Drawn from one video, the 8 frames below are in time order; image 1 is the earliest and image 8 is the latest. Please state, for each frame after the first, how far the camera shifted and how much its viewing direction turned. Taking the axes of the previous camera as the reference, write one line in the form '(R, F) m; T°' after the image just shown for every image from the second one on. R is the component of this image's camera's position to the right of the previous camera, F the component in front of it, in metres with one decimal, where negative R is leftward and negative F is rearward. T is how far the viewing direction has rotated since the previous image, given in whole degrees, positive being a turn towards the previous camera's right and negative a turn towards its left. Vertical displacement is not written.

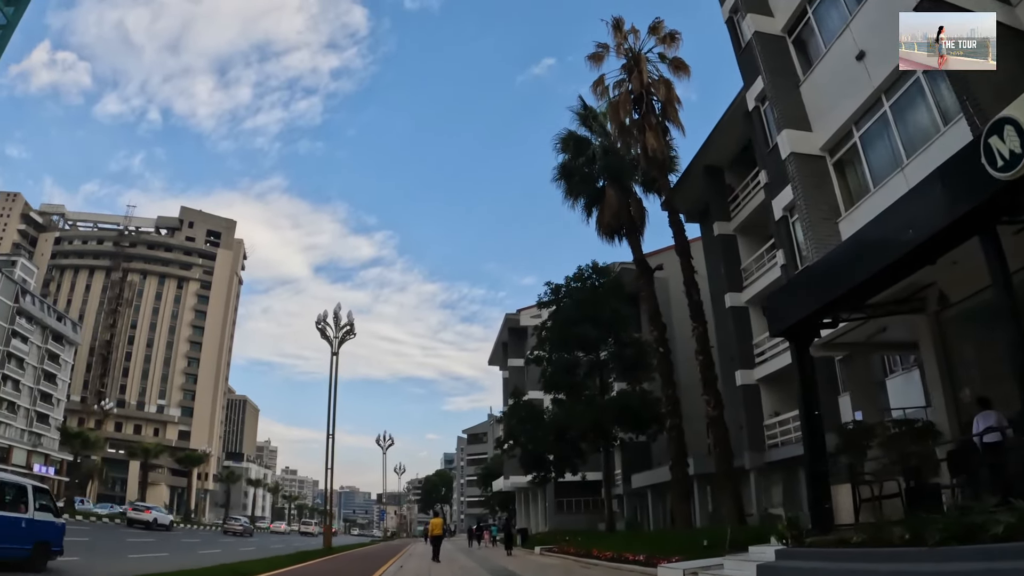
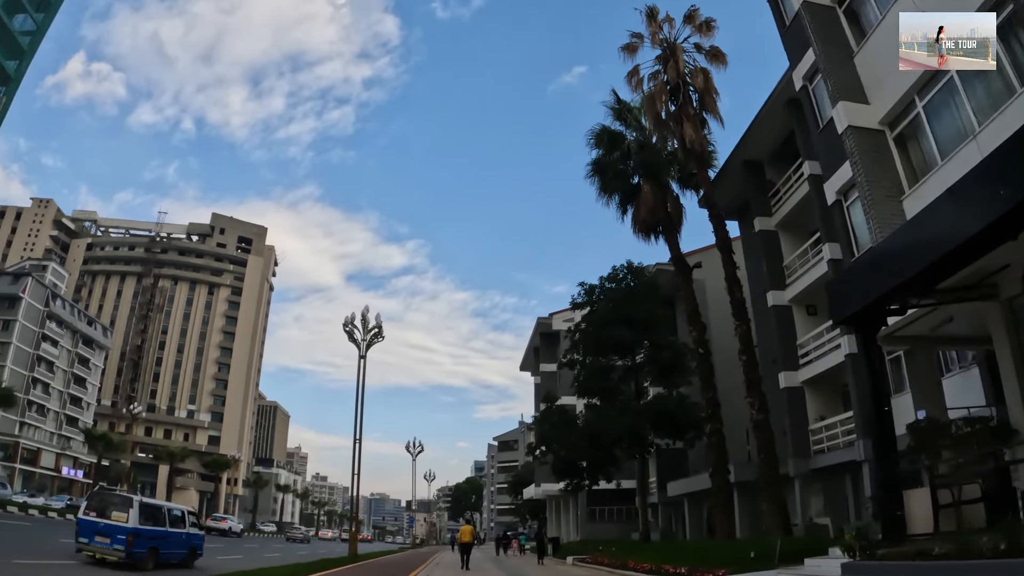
(0.0, +0.9) m; -3°
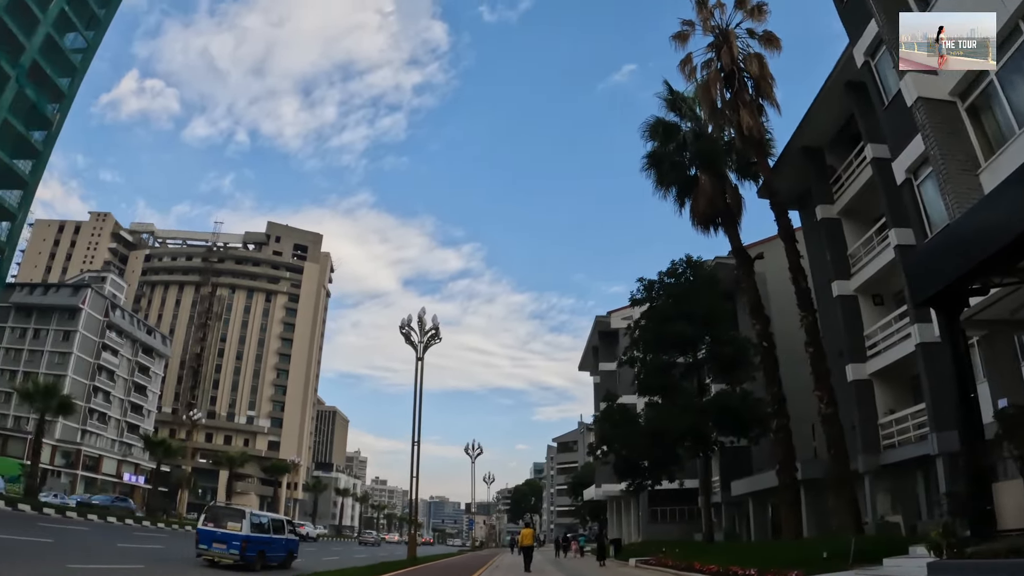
(+0.2, +0.7) m; -5°
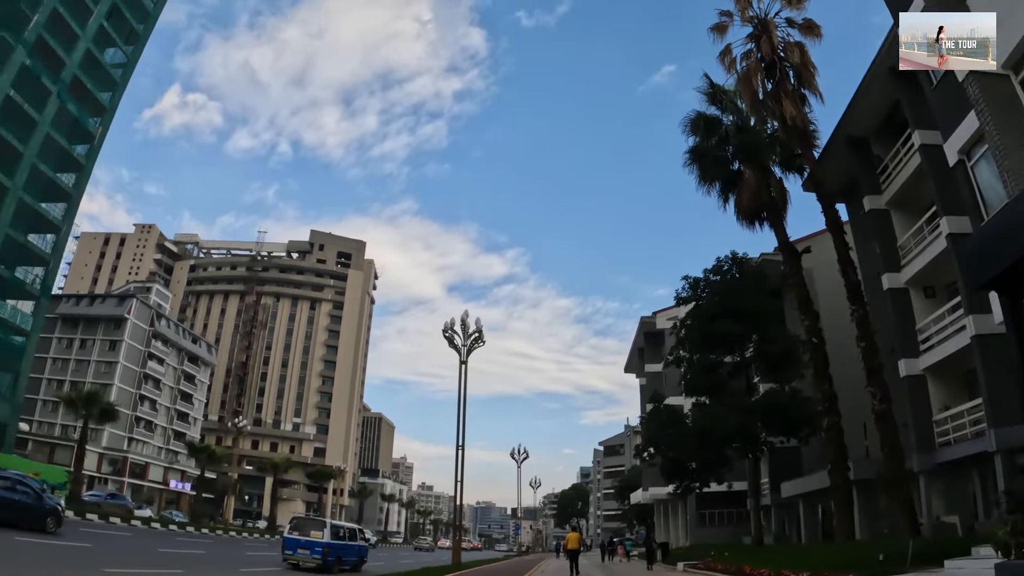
(+0.2, +0.3) m; -4°
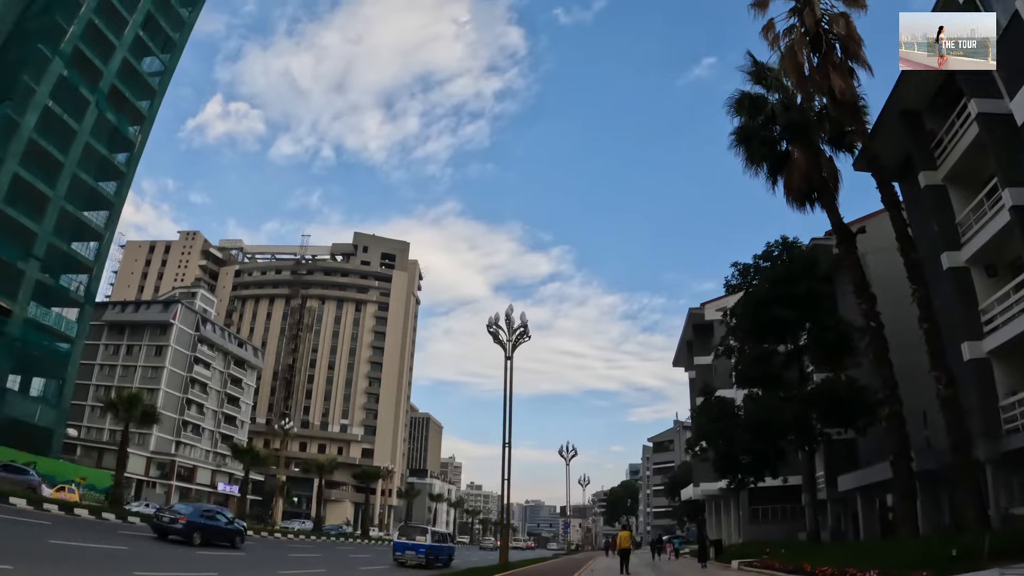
(+0.2, +0.4) m; -4°
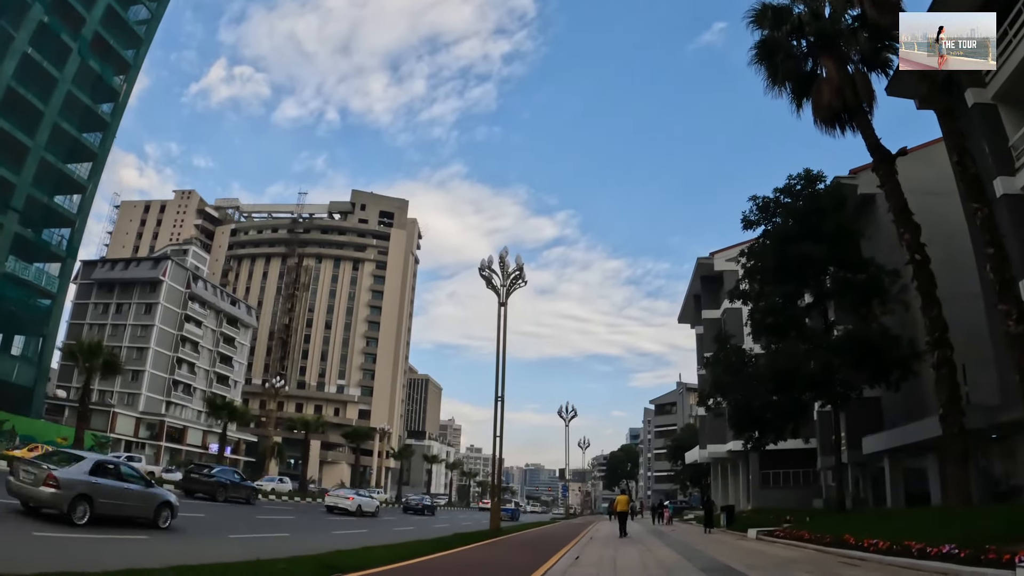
(+0.3, +1.6) m; 0°
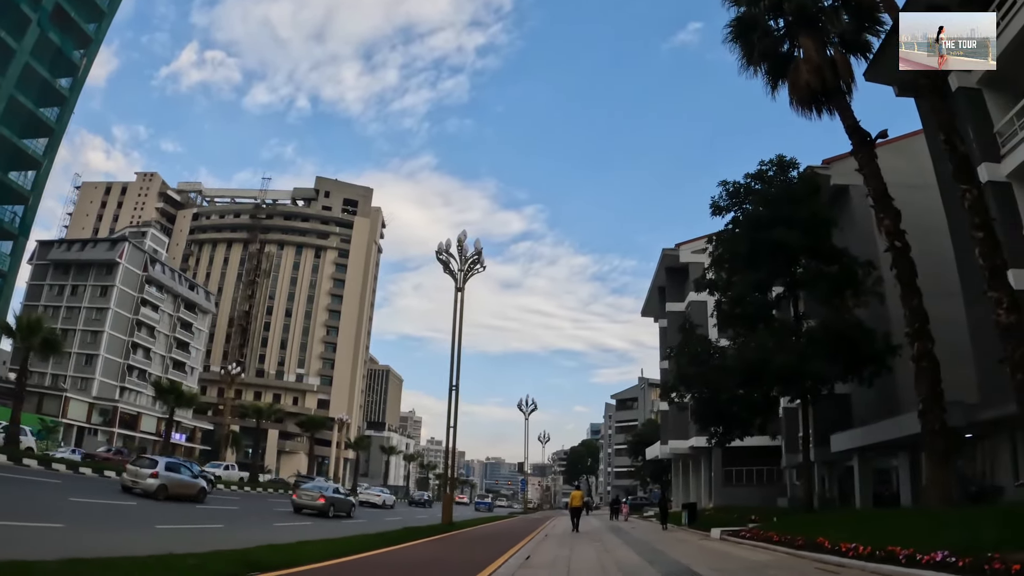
(+0.2, +0.8) m; +3°
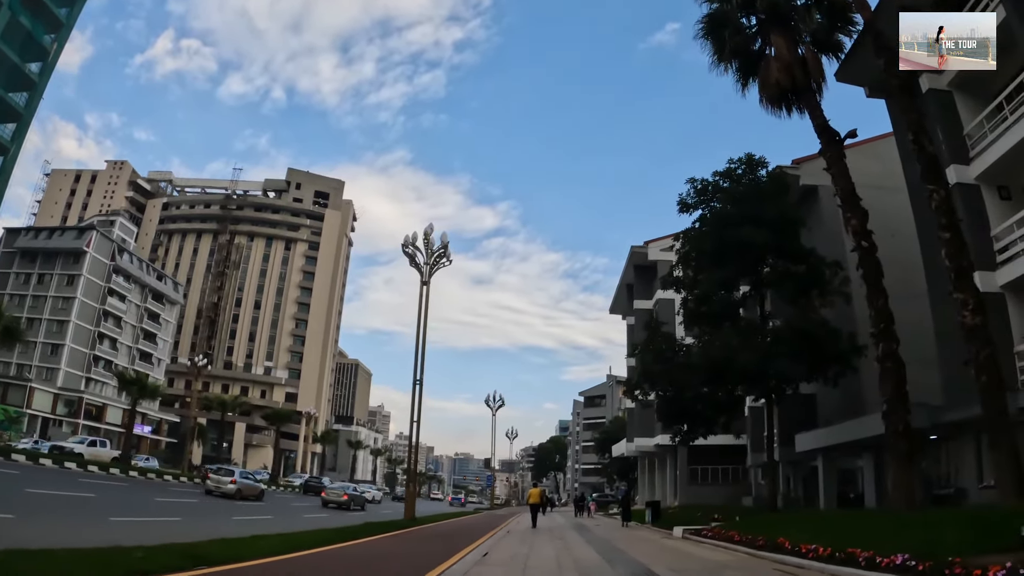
(+0.1, +0.2) m; +2°
